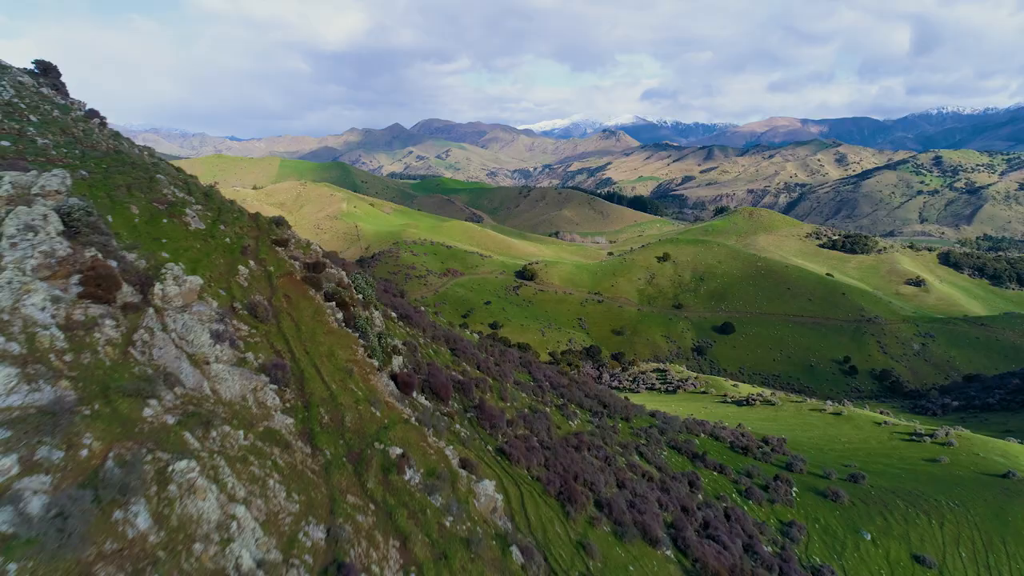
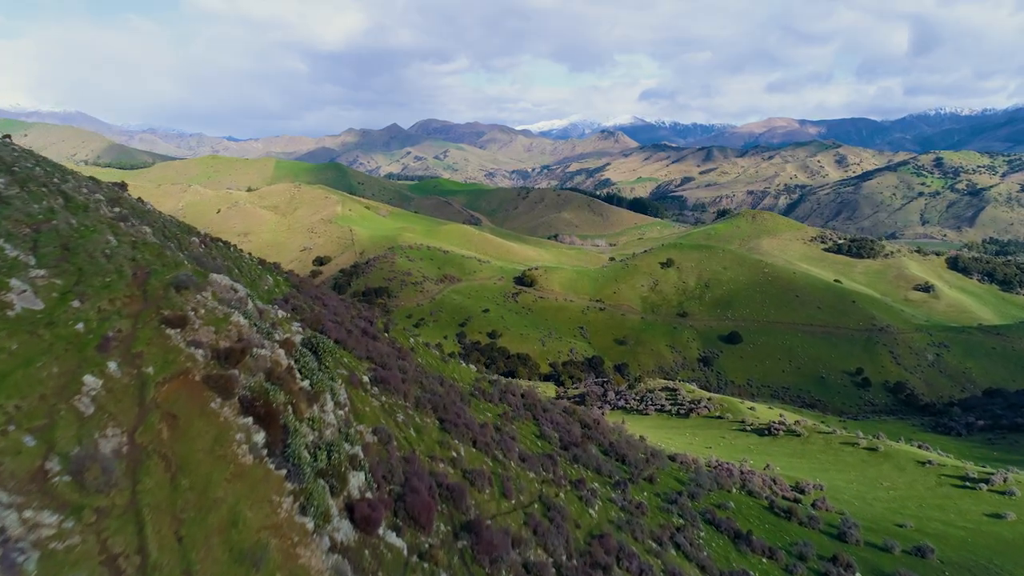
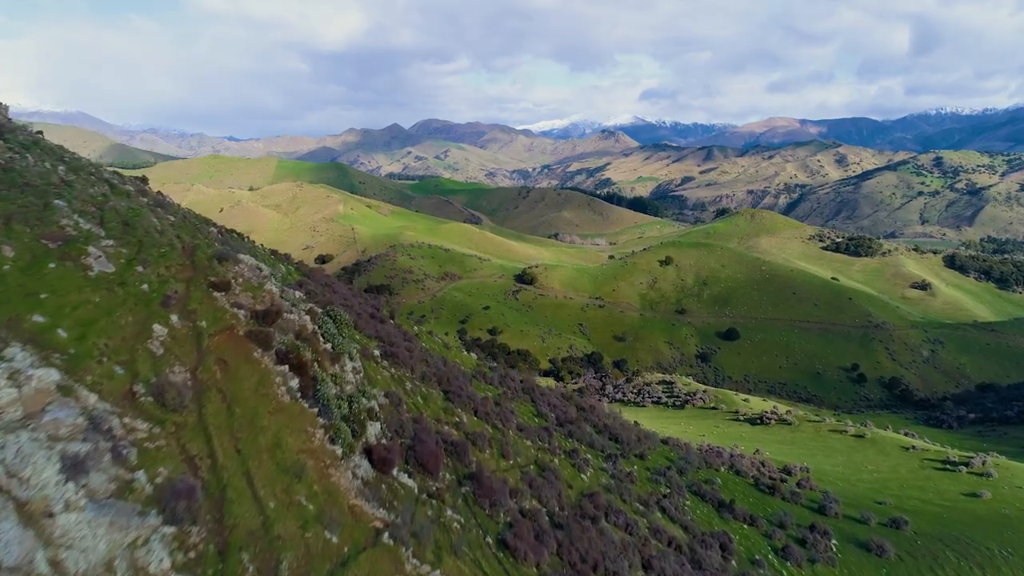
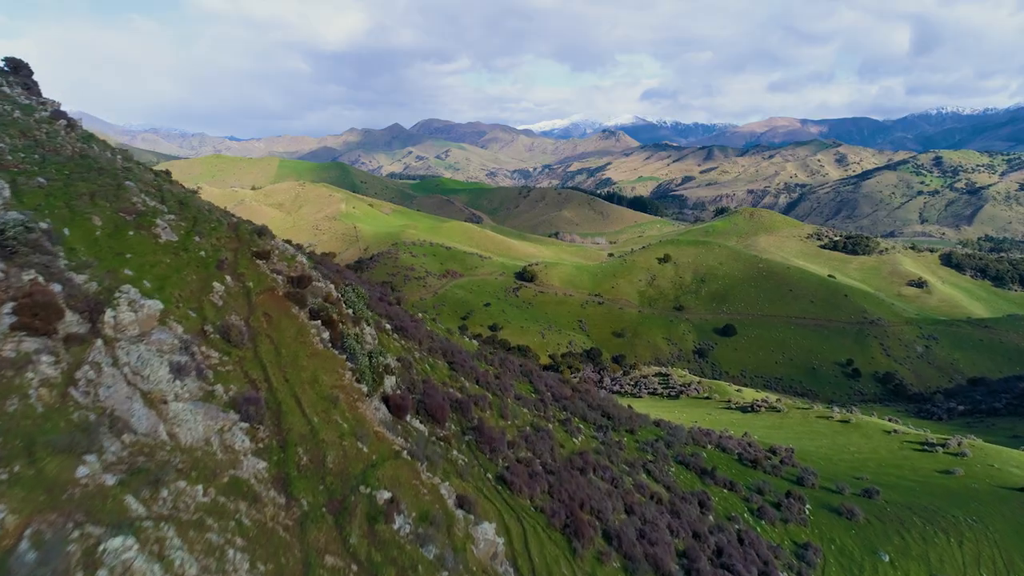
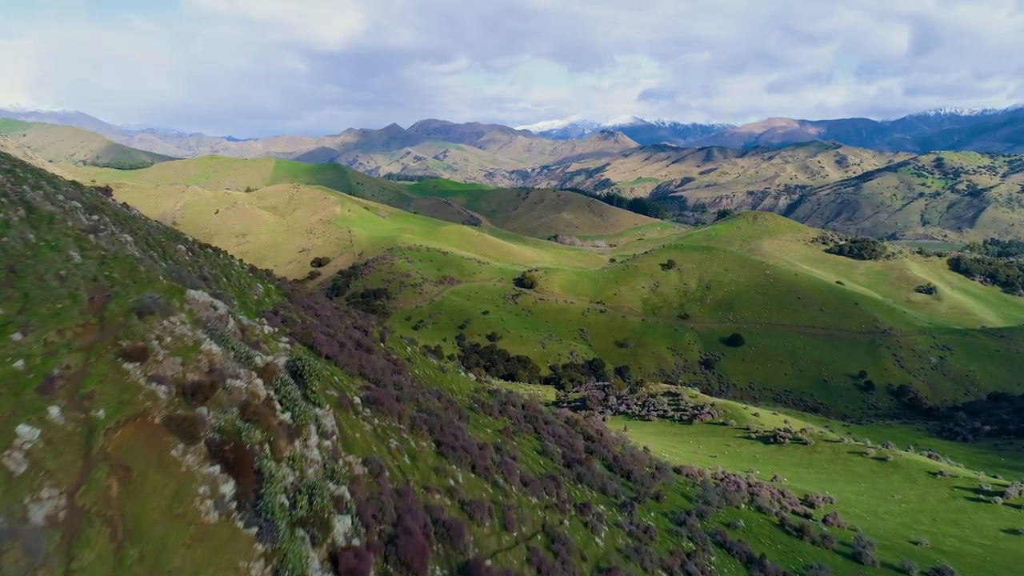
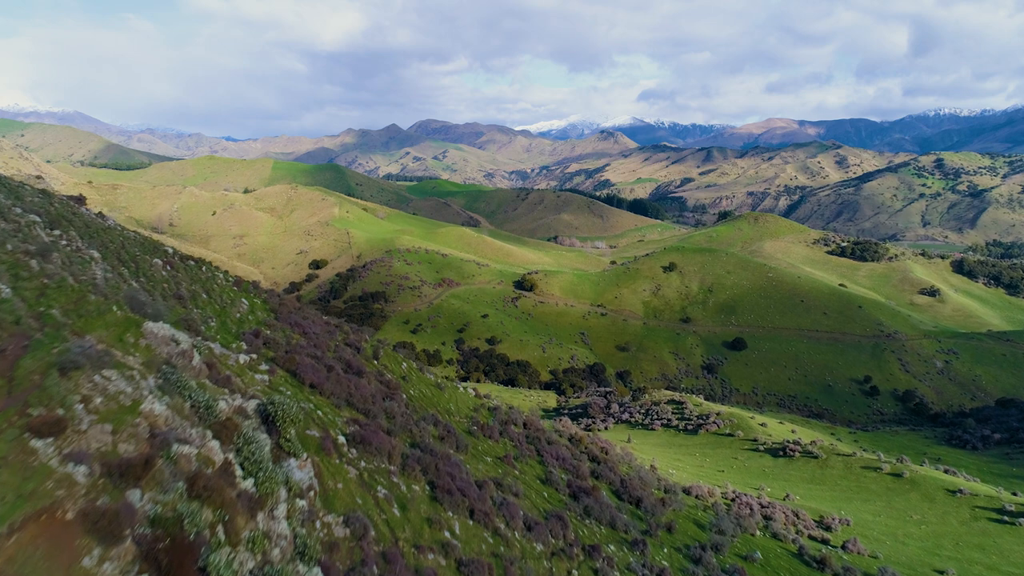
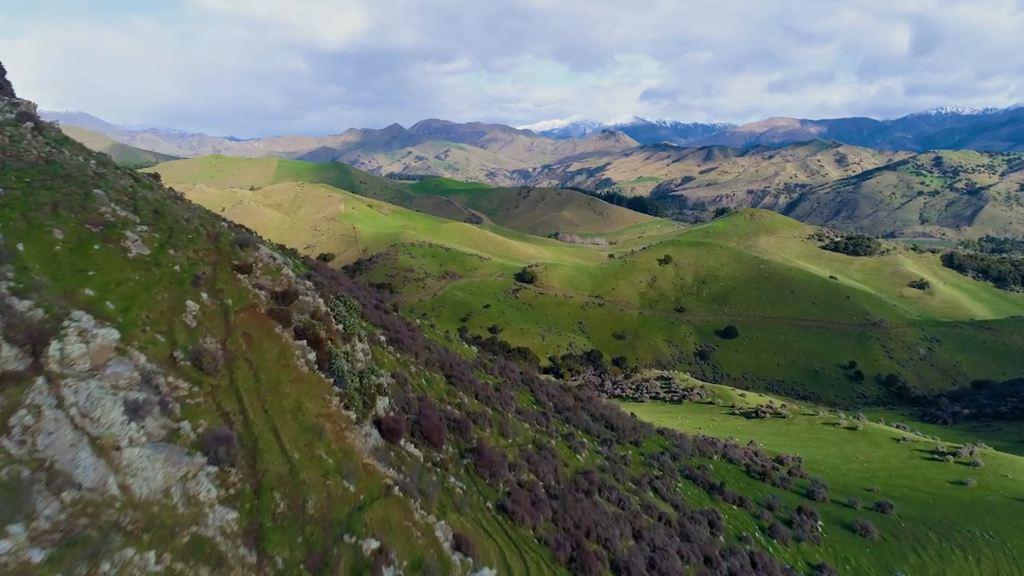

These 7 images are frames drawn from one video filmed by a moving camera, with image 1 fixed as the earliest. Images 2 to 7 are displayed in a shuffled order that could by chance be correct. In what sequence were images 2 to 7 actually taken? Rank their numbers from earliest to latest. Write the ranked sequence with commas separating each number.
4, 7, 3, 2, 5, 6
